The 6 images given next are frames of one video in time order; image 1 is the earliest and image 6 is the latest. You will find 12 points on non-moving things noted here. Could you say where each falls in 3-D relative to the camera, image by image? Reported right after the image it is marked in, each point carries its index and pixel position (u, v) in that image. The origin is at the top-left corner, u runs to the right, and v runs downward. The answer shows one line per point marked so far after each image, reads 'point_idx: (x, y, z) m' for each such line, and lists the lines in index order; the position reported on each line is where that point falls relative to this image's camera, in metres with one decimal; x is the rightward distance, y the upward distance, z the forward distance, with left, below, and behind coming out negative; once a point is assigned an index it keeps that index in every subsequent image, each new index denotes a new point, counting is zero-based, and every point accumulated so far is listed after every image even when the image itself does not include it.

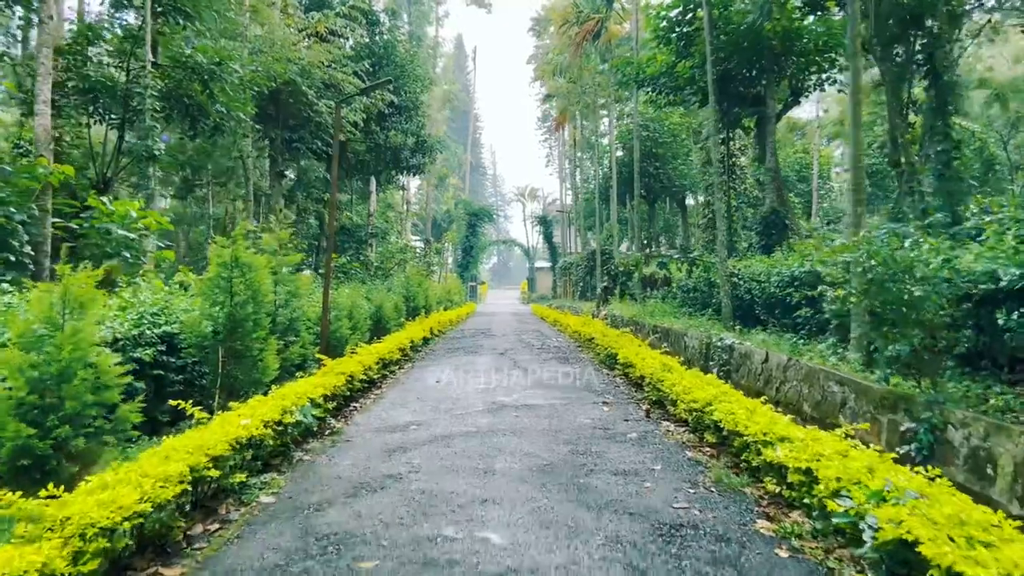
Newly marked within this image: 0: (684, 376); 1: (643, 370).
0: (+1.8, -0.9, +6.6) m
1: (+1.6, -1.0, +7.8) m
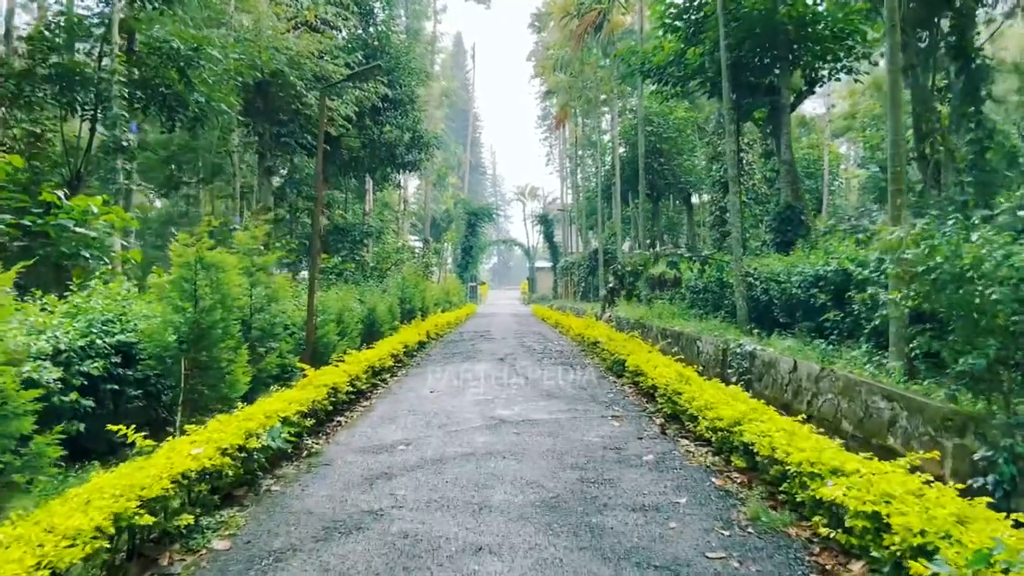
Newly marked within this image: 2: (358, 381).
0: (+1.8, -0.9, +5.9) m
1: (+1.6, -1.0, +7.1) m
2: (-1.9, -1.1, +7.7) m
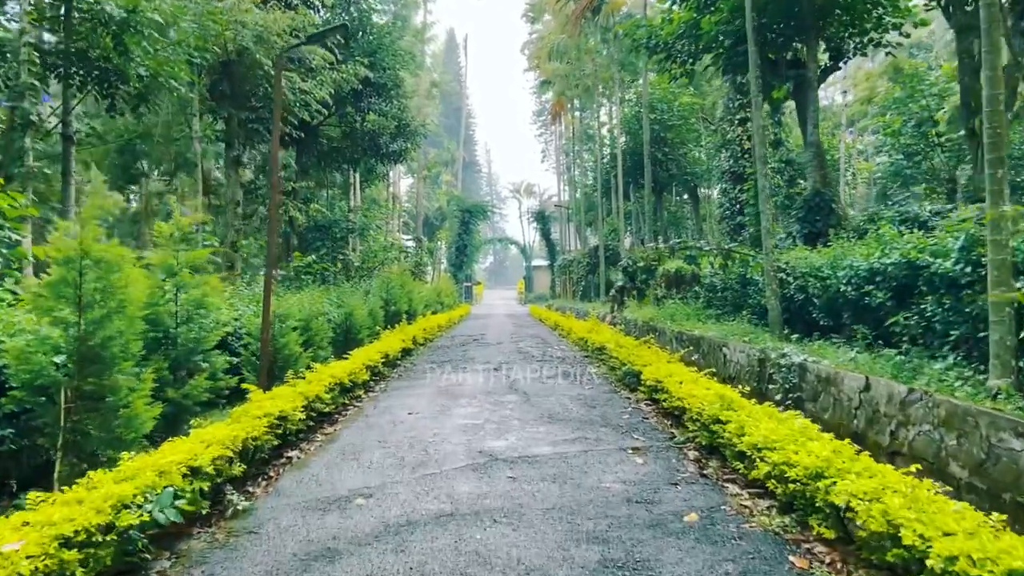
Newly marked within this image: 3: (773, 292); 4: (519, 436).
0: (+1.7, -0.9, +4.5) m
1: (+1.6, -1.0, +5.7) m
2: (-1.9, -1.1, +6.3) m
3: (+3.4, -0.1, +8.3) m
4: (+0.1, -1.3, +5.6) m
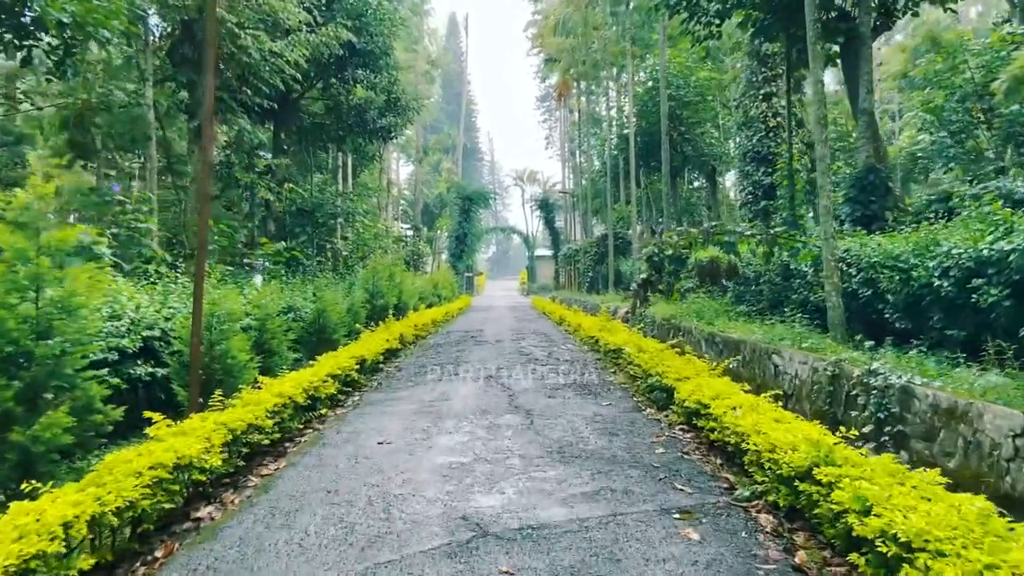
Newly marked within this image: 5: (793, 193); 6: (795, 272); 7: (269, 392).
0: (+1.7, -0.9, +3.0) m
1: (+1.5, -1.0, +4.2) m
2: (-1.9, -1.1, +4.8) m
3: (+3.4, 0.0, +6.7) m
4: (0.0, -1.3, +4.1) m
5: (+5.3, +1.8, +11.9) m
6: (+3.6, +0.2, +8.1) m
7: (-2.1, -0.9, +5.5) m
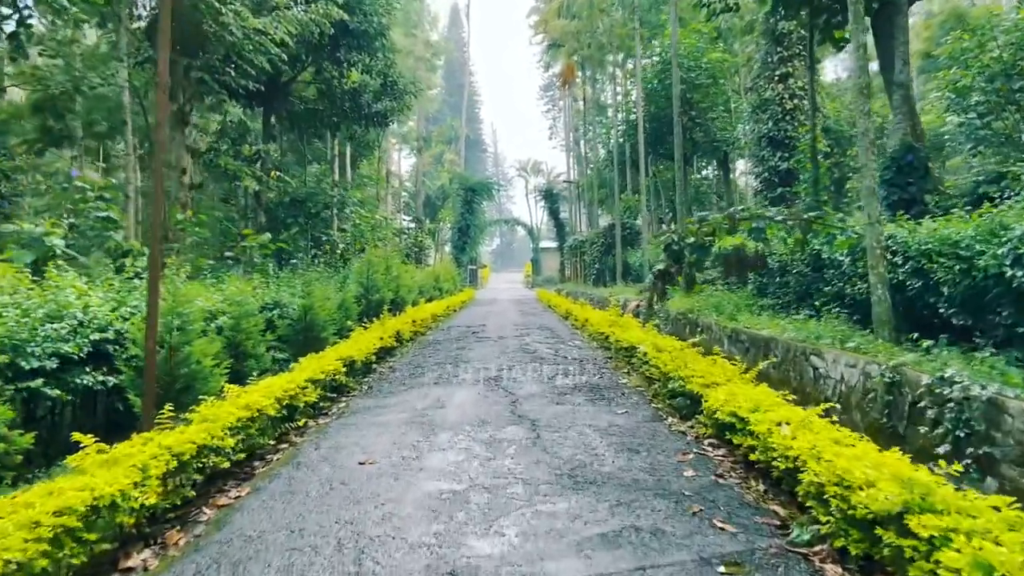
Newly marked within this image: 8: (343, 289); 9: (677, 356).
0: (+1.7, -0.9, +2.2) m
1: (+1.6, -0.9, +3.4) m
2: (-1.9, -1.1, +4.0) m
3: (+3.4, +0.1, +5.9) m
4: (+0.1, -1.2, +3.3) m
5: (+5.4, +1.9, +11.1) m
6: (+3.7, +0.3, +7.4) m
7: (-2.1, -0.9, +4.8) m
8: (-2.8, 0.0, +10.6) m
9: (+1.7, -0.7, +6.4) m
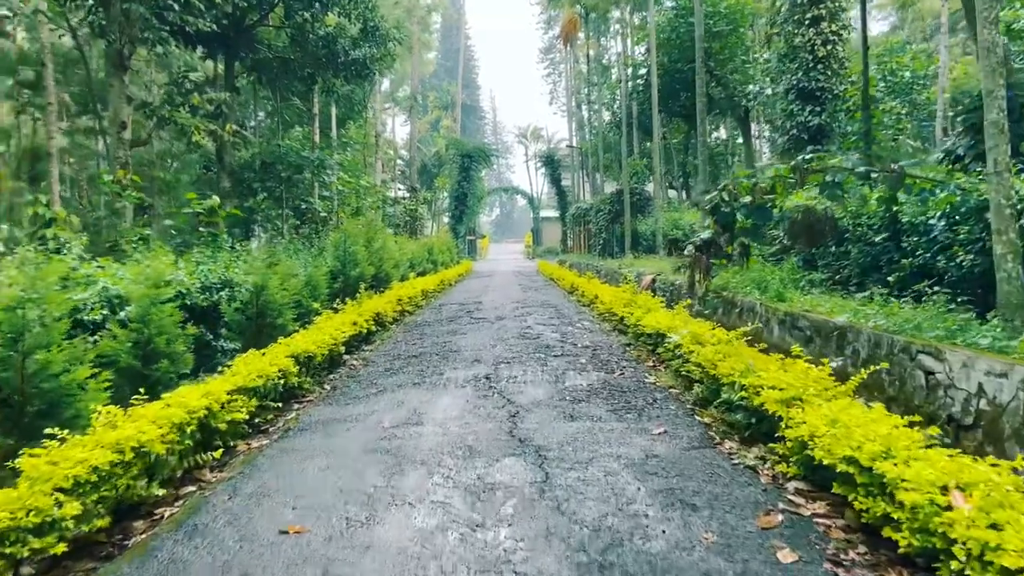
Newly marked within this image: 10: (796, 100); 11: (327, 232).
0: (+1.7, -0.9, +0.7) m
1: (+1.5, -0.9, +1.9) m
2: (-1.9, -1.0, +2.5) m
3: (+3.4, +0.3, +4.3) m
4: (0.0, -1.2, +1.8) m
5: (+5.3, +2.4, +9.5) m
6: (+3.7, +0.6, +5.8) m
7: (-2.1, -0.8, +3.2) m
8: (-2.9, +0.4, +9.0) m
9: (+1.7, -0.5, +4.9) m
10: (+6.3, +4.2, +14.1) m
11: (-3.5, +1.1, +12.2) m
